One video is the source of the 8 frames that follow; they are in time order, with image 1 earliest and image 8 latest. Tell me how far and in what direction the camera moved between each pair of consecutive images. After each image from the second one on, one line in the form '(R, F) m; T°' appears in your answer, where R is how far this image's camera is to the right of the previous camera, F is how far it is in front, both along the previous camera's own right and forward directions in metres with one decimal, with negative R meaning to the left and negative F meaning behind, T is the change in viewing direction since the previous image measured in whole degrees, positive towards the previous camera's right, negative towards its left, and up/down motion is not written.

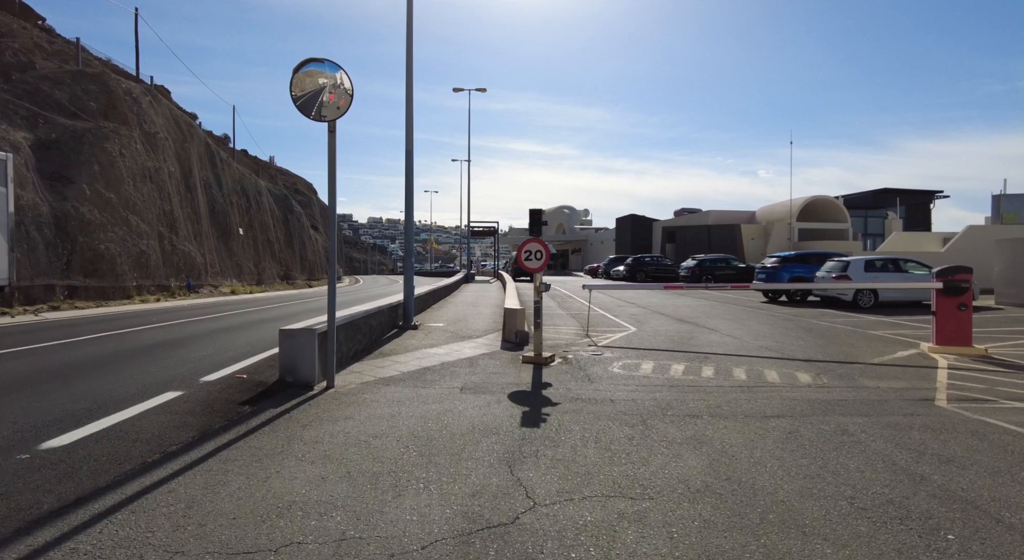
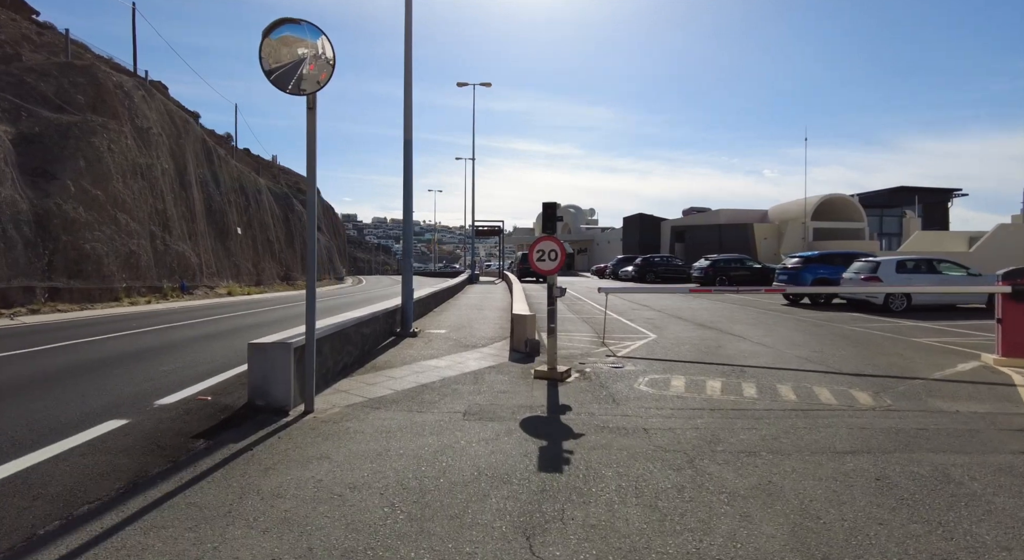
(-0.1, +1.1) m; 0°
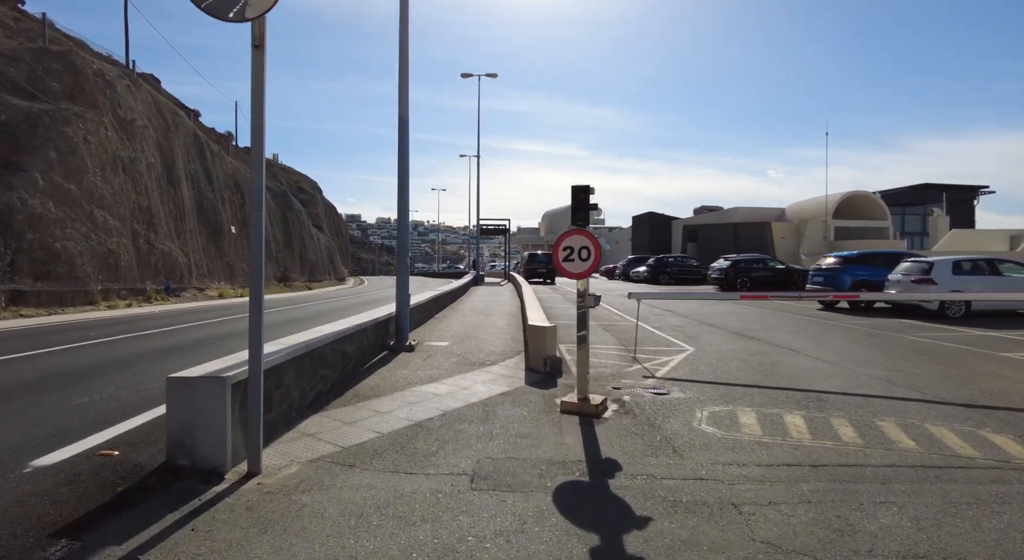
(-0.2, +1.8) m; 0°
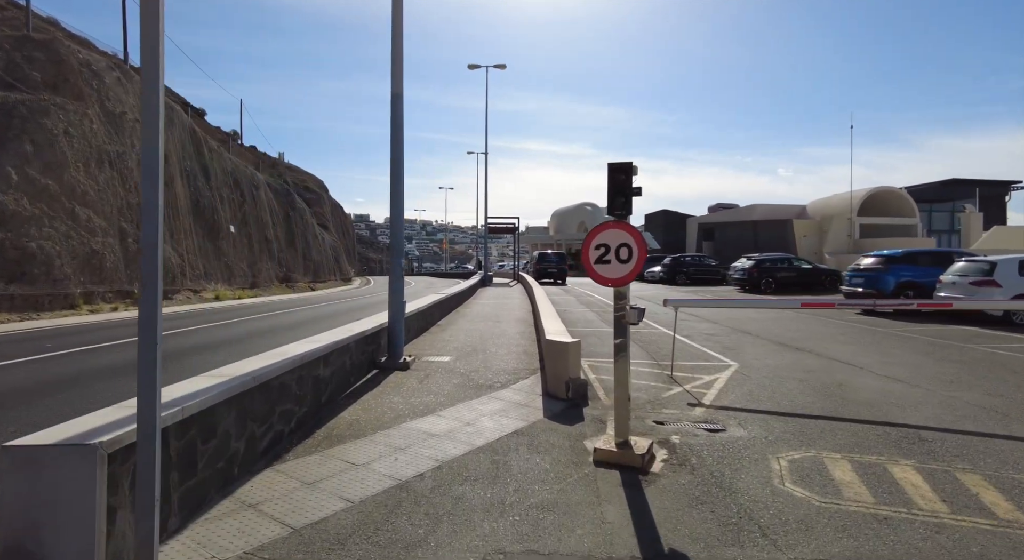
(-0.1, +1.5) m; -1°
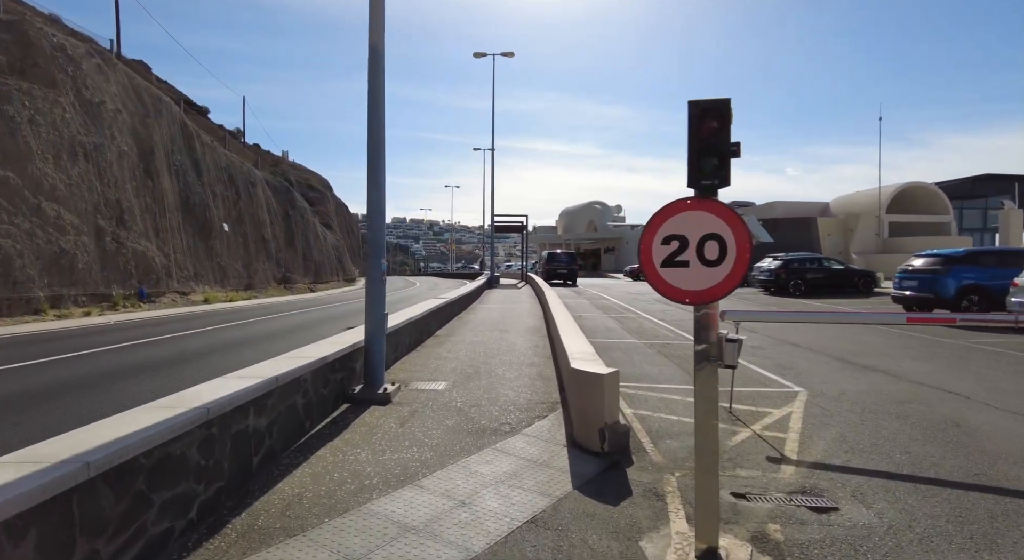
(-0.1, +1.9) m; -1°
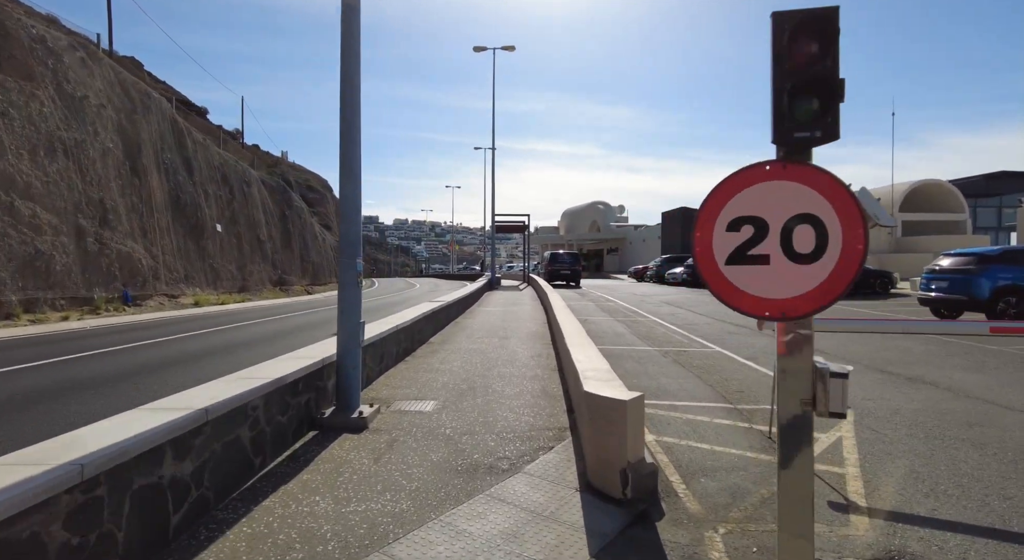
(0.0, +1.0) m; 0°
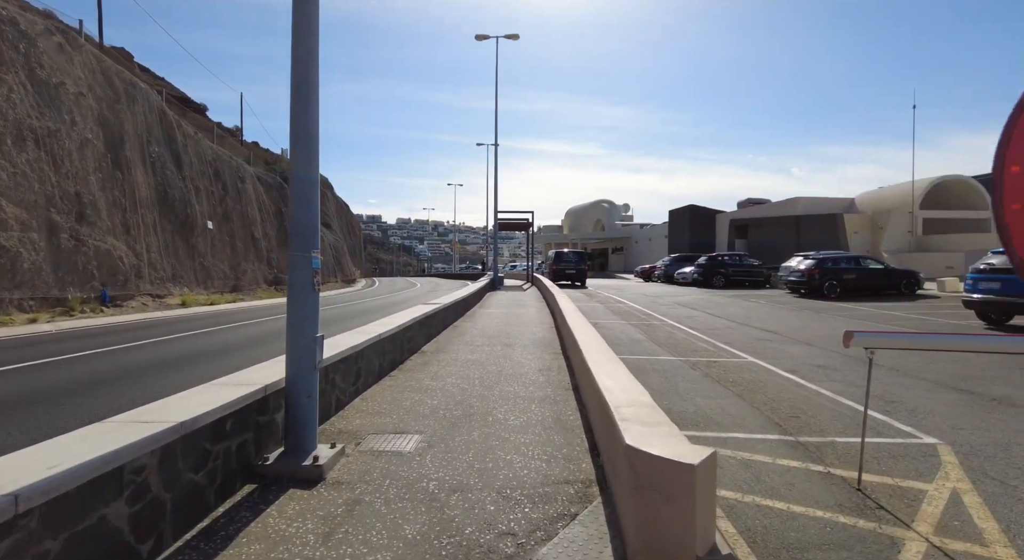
(0.0, +1.4) m; 0°
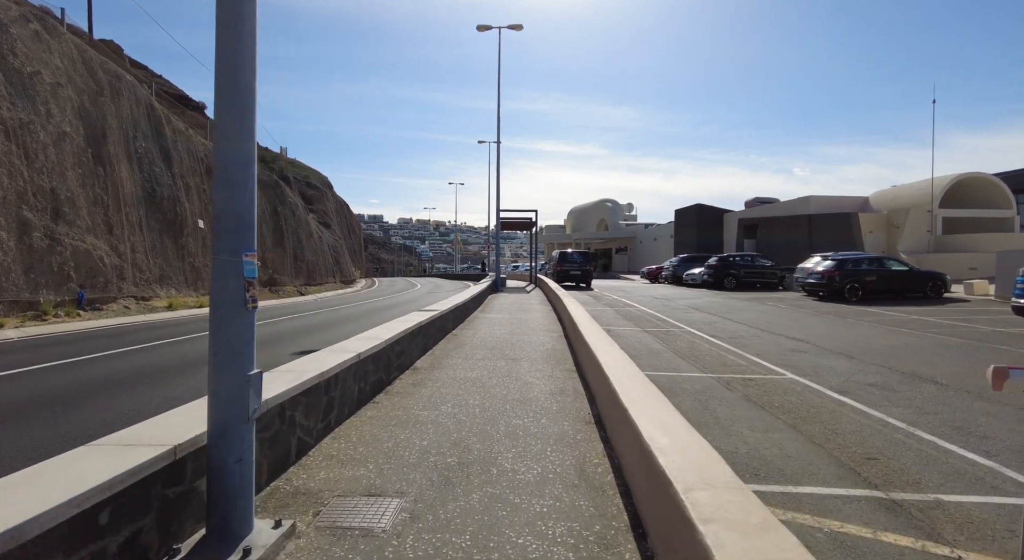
(-0.1, +1.2) m; 0°
